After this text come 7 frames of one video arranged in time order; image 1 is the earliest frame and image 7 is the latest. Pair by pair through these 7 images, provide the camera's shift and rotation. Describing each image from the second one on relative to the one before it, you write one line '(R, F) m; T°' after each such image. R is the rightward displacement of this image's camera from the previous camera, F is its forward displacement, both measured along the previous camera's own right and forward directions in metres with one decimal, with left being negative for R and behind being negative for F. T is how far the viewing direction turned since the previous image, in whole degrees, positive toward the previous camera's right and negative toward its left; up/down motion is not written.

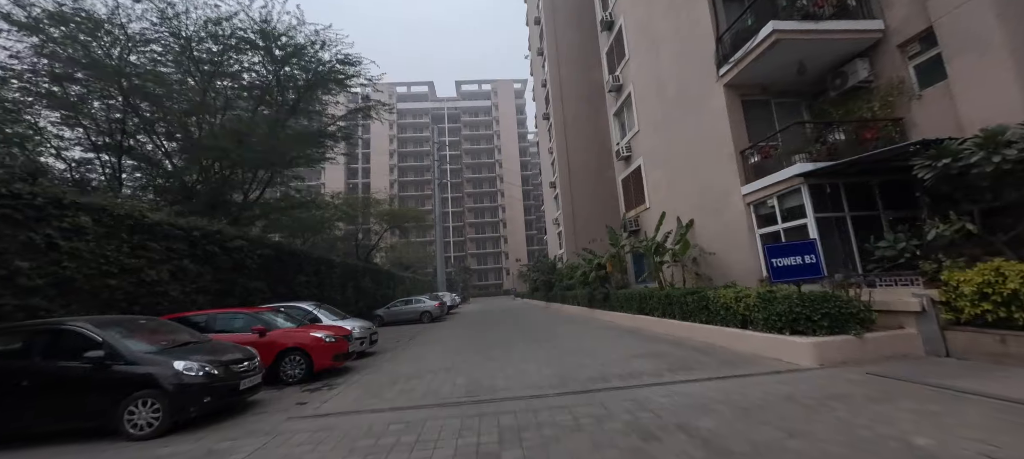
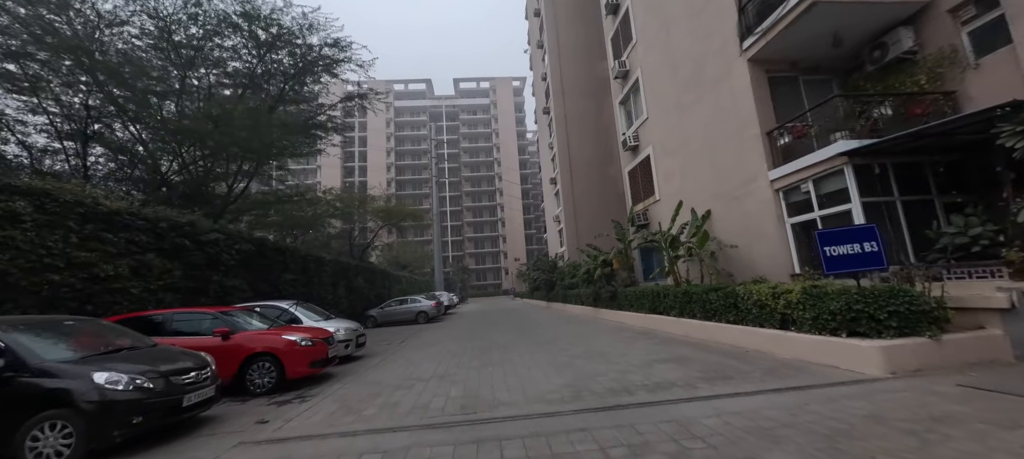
(-0.1, +0.9) m; 0°
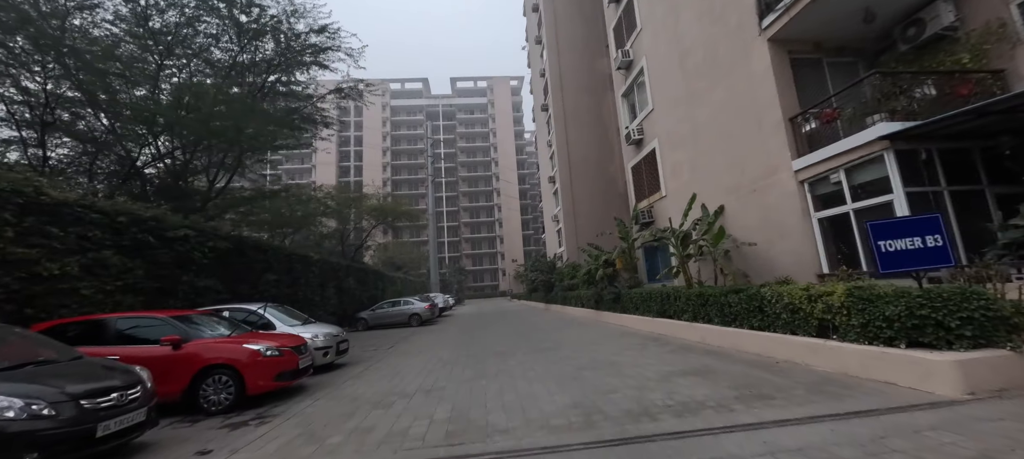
(0.0, +0.8) m; 0°
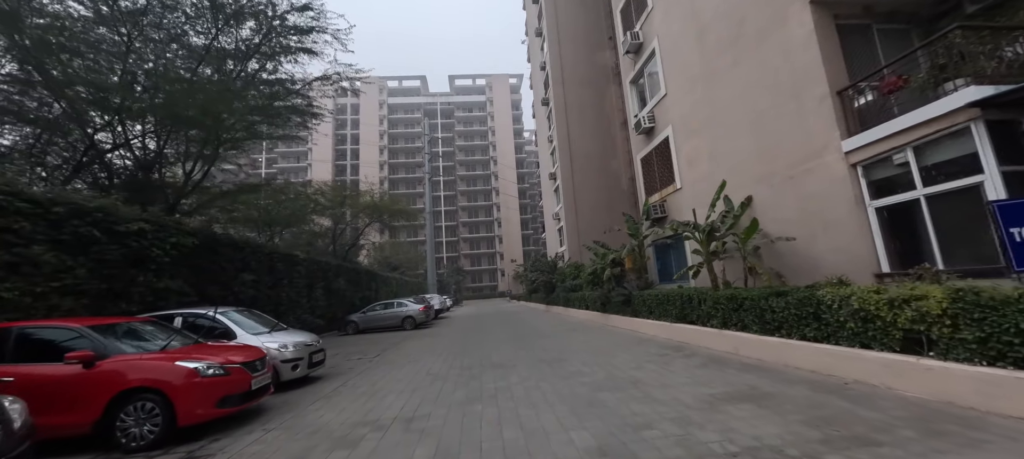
(0.0, +1.0) m; 0°
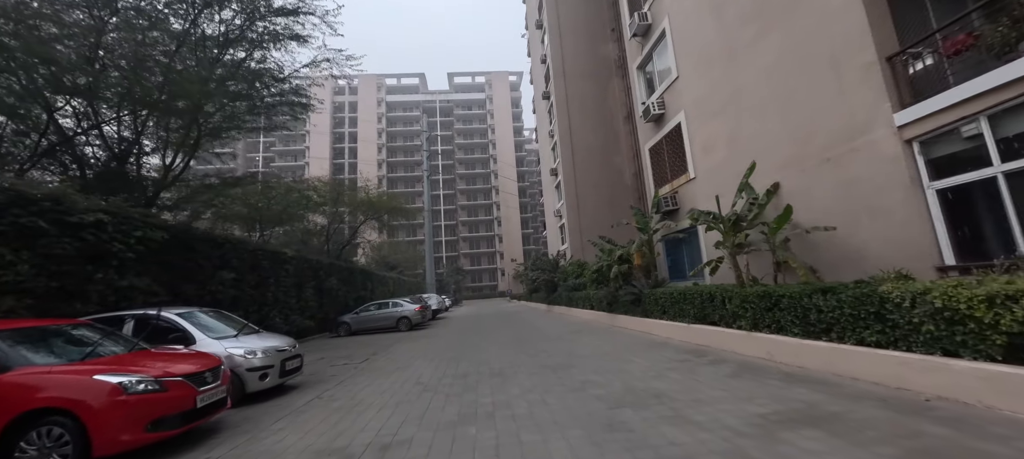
(0.0, +0.8) m; 0°
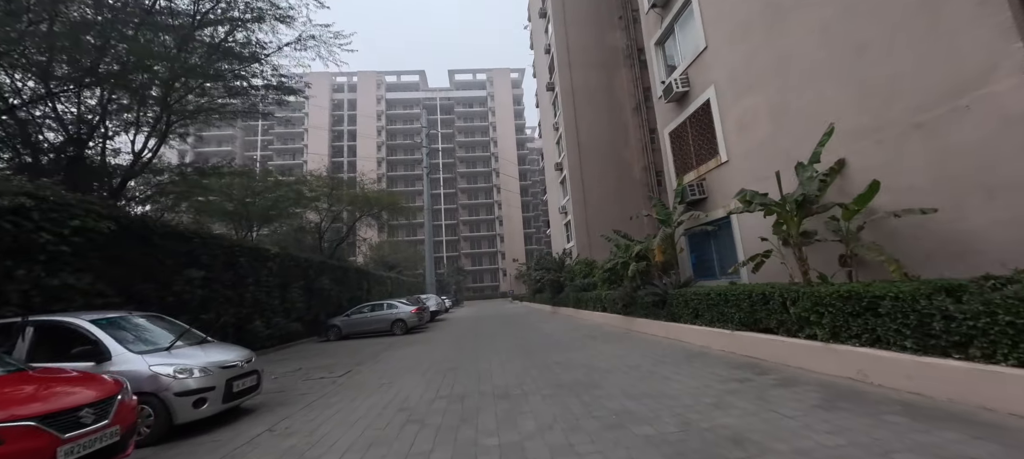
(-0.1, +1.2) m; 0°
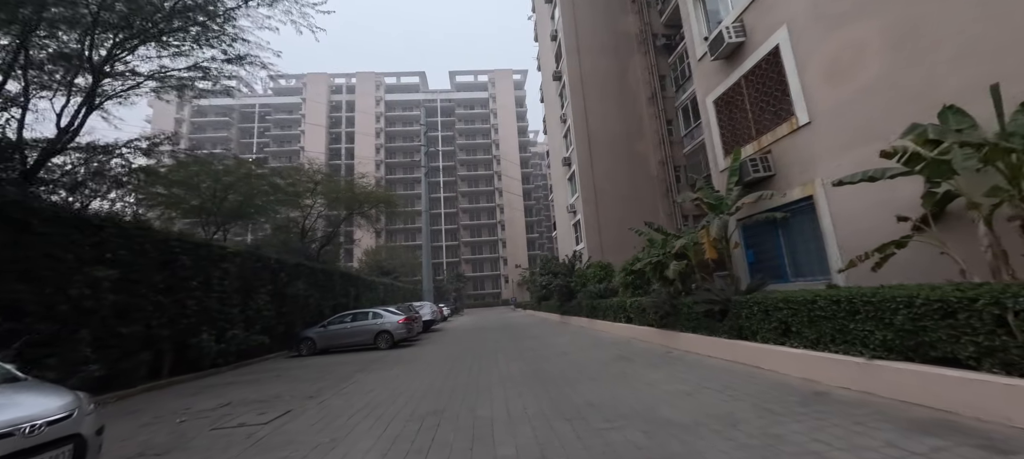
(-0.1, +2.2) m; 0°
